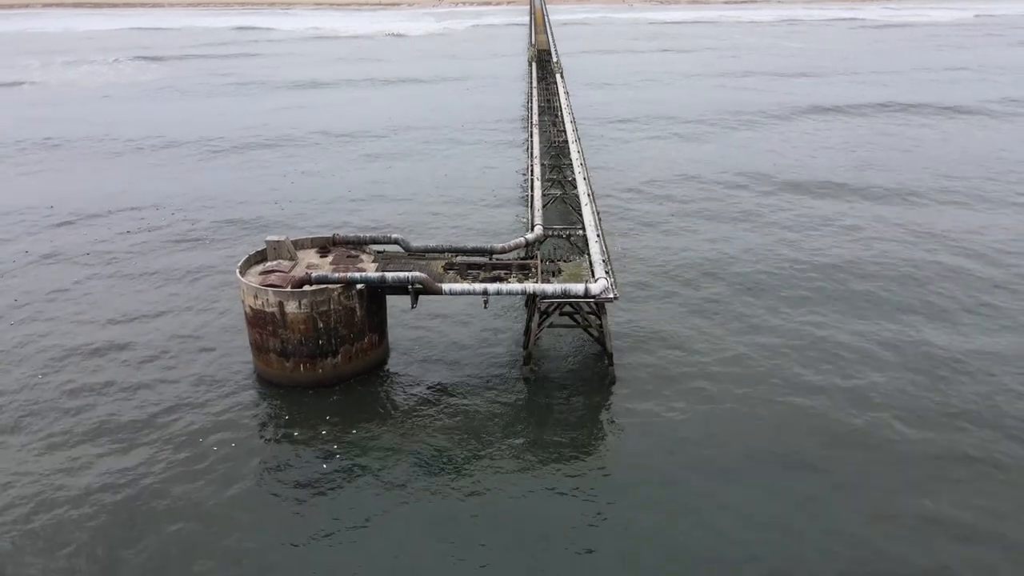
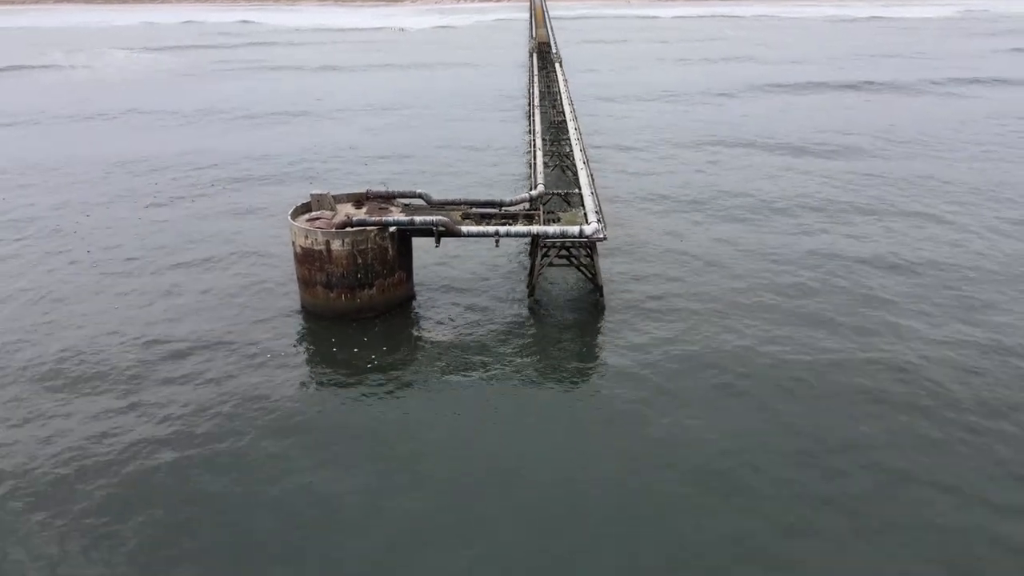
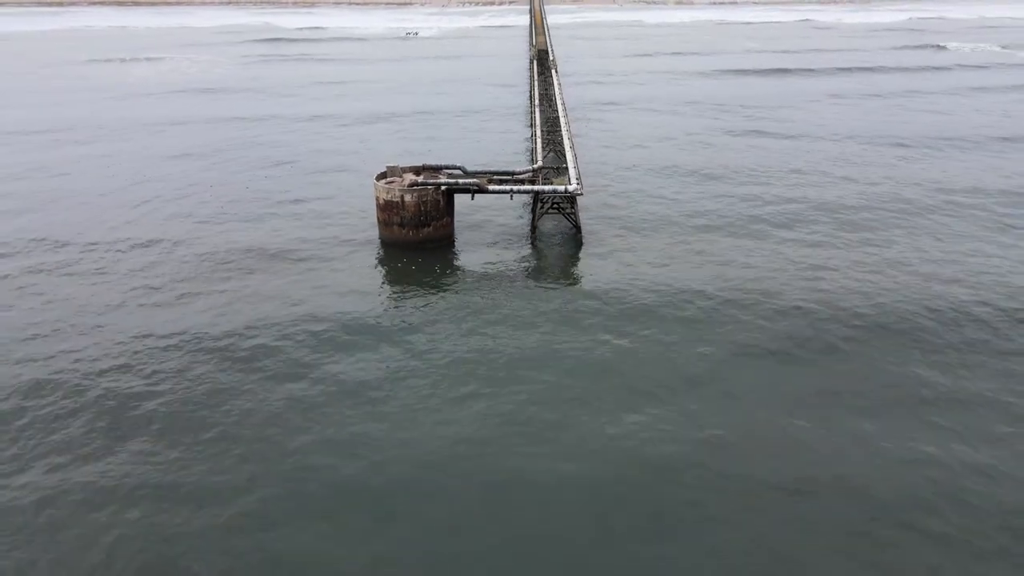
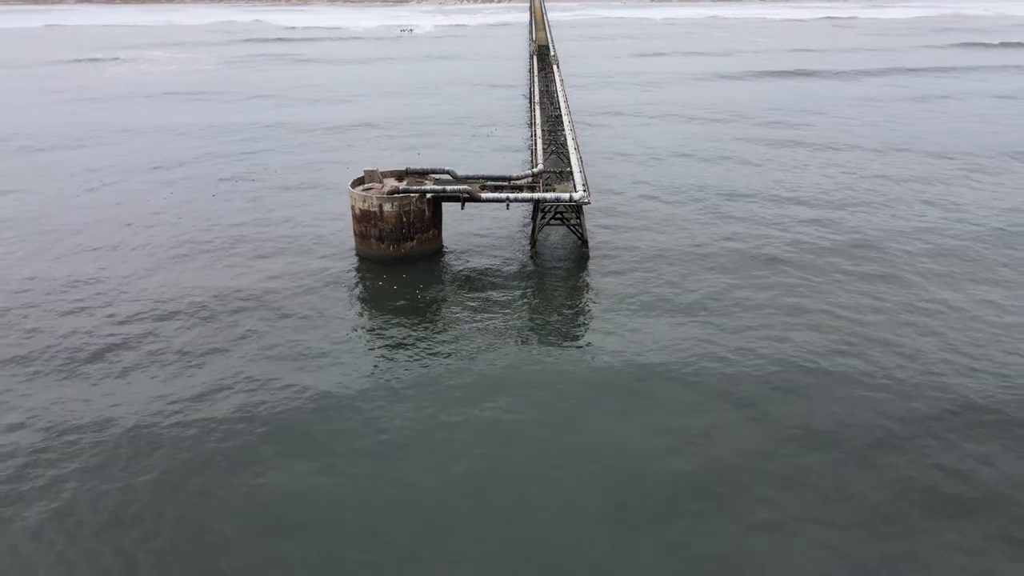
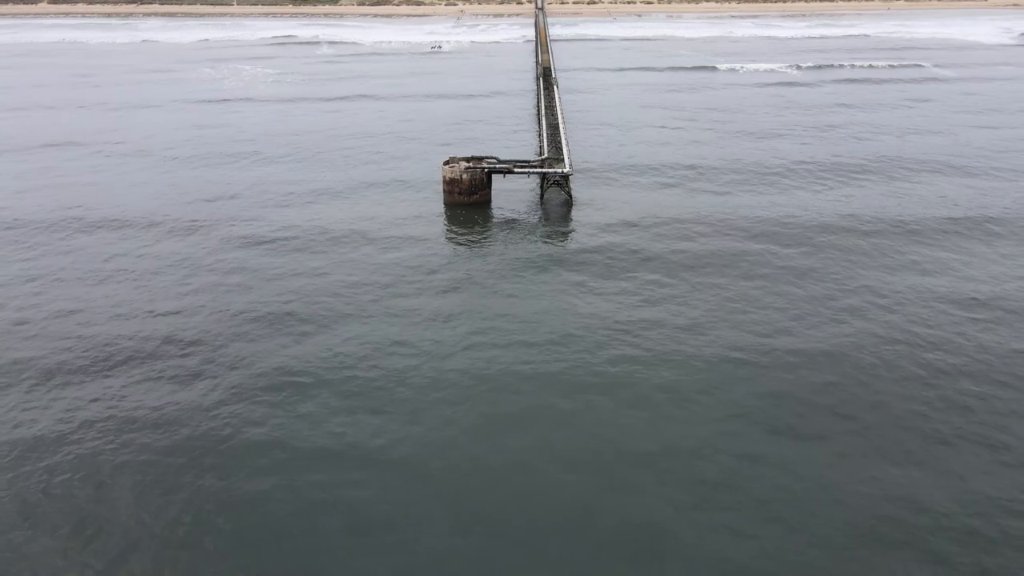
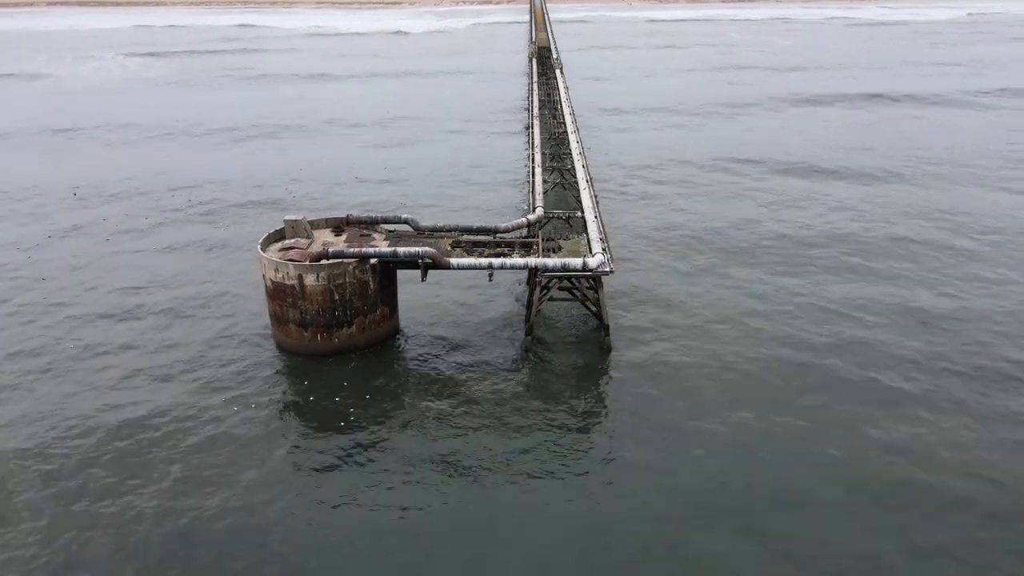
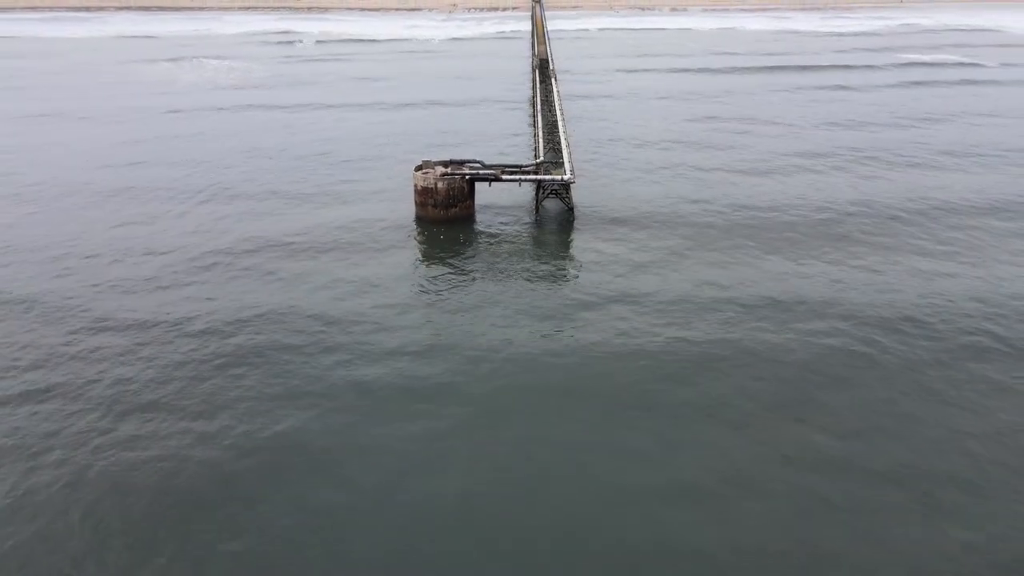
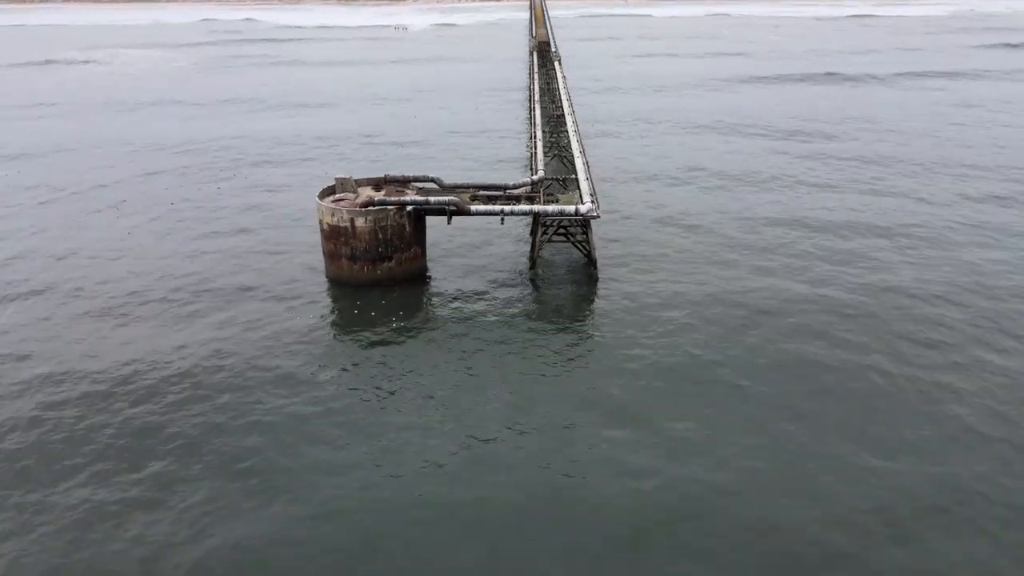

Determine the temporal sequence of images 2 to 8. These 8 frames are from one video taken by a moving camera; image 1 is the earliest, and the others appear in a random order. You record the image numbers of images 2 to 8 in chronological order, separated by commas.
6, 2, 8, 4, 3, 7, 5
